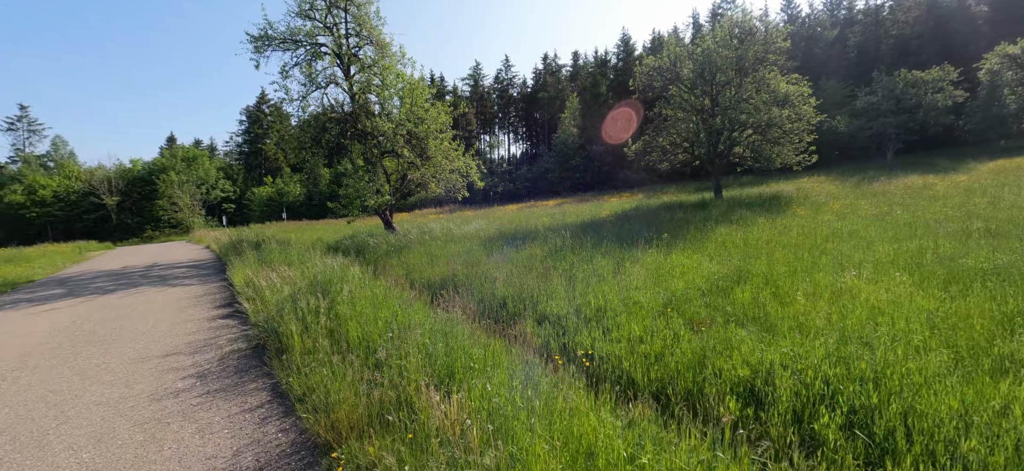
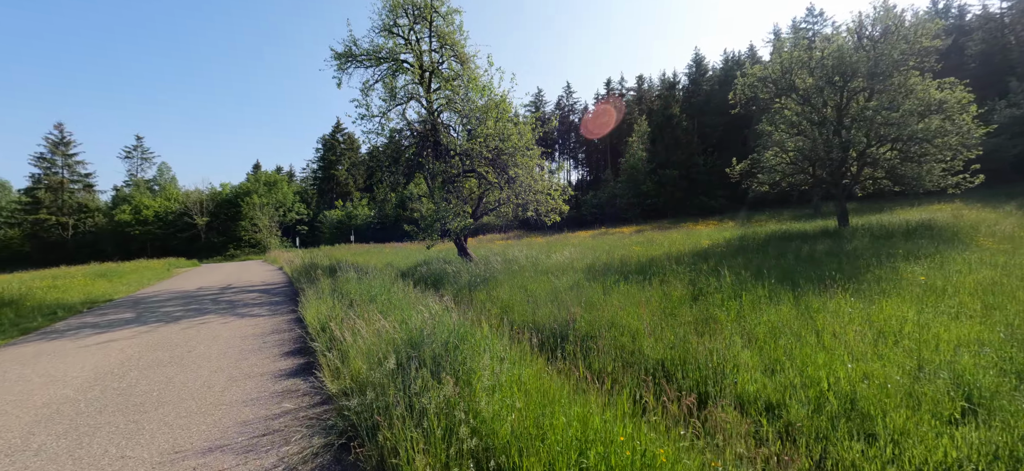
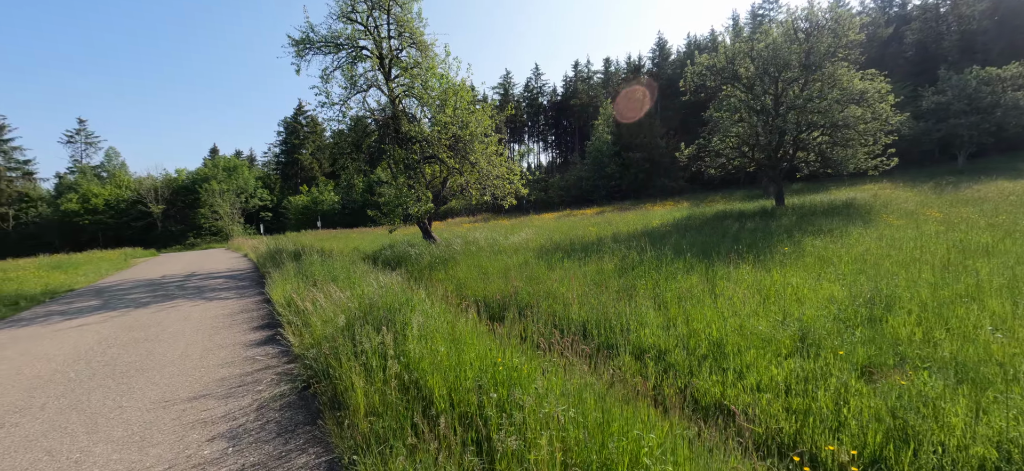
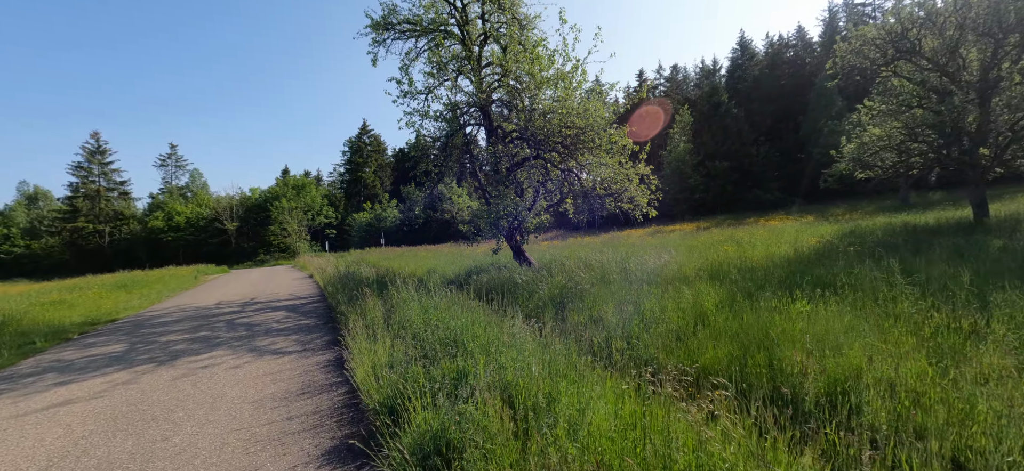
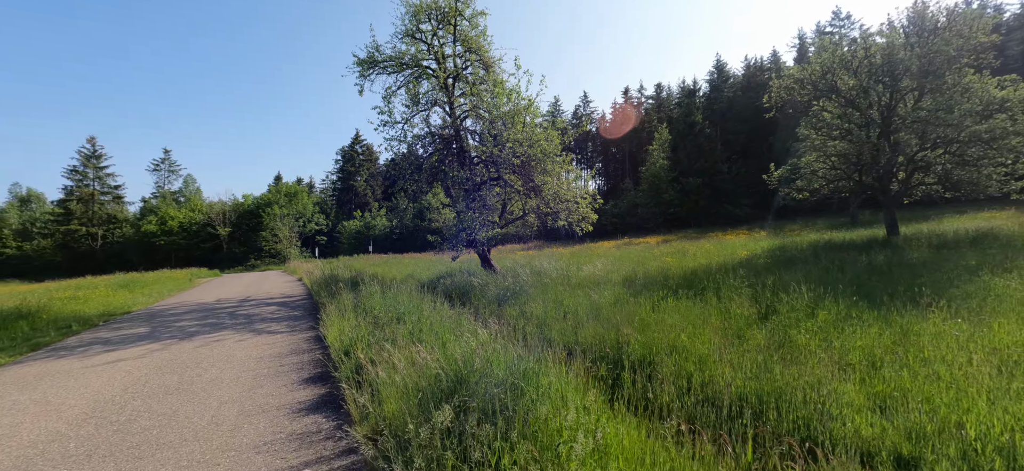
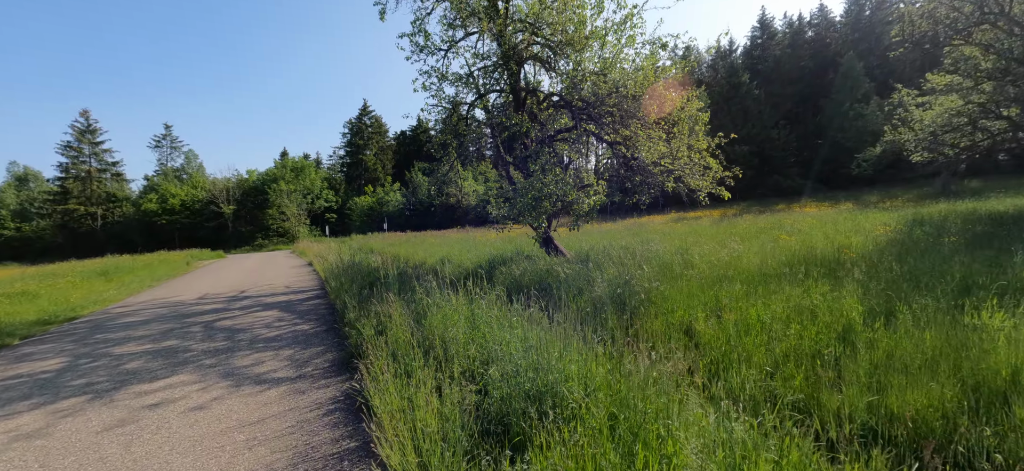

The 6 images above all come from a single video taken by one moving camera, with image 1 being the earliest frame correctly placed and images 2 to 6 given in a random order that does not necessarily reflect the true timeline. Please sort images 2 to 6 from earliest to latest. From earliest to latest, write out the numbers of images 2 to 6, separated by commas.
3, 2, 5, 4, 6
